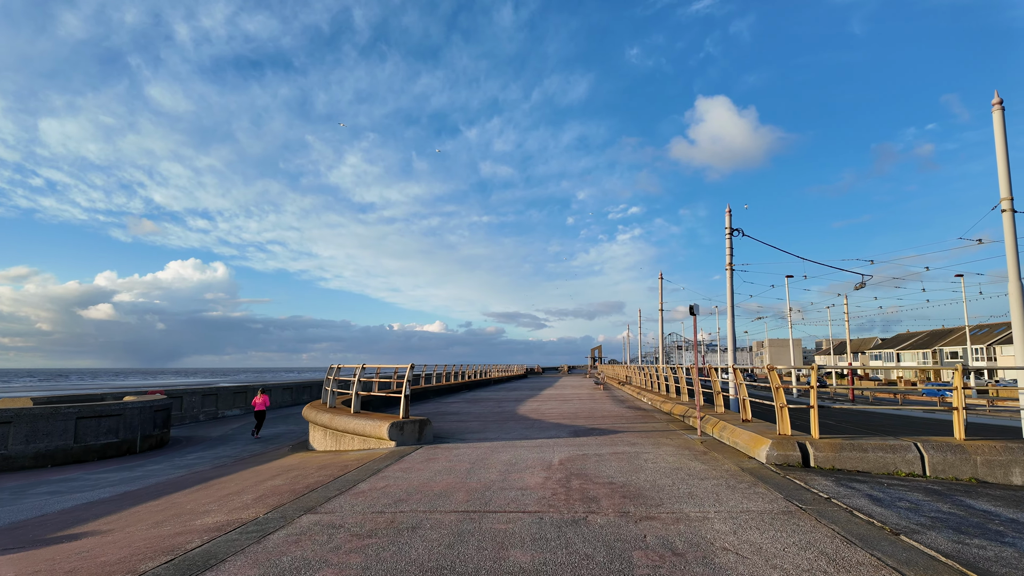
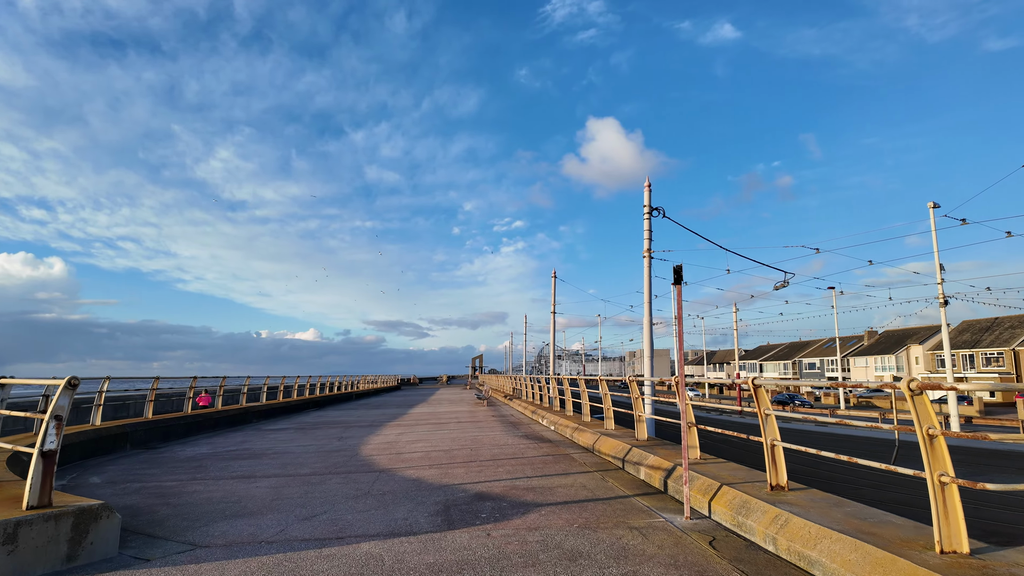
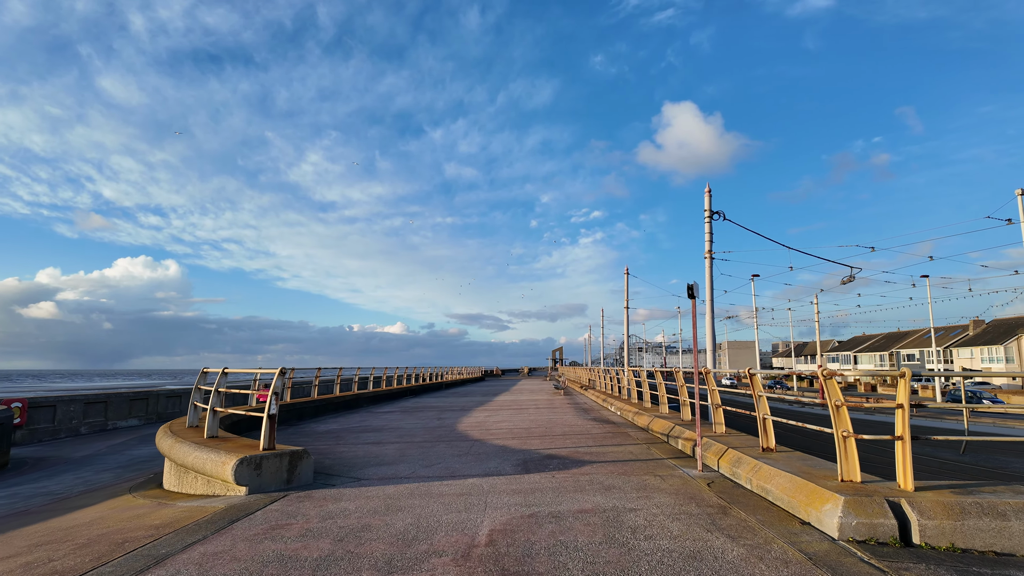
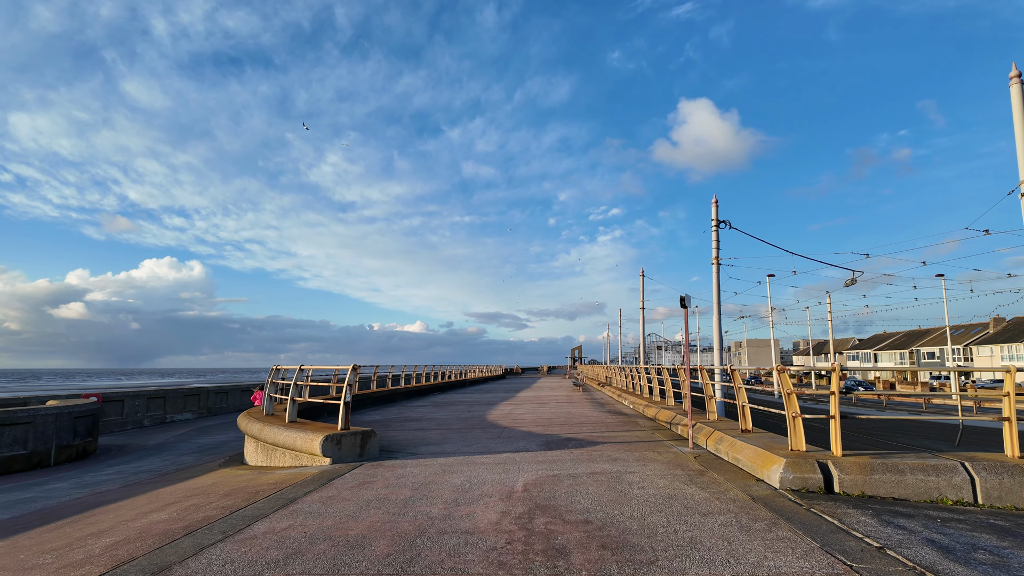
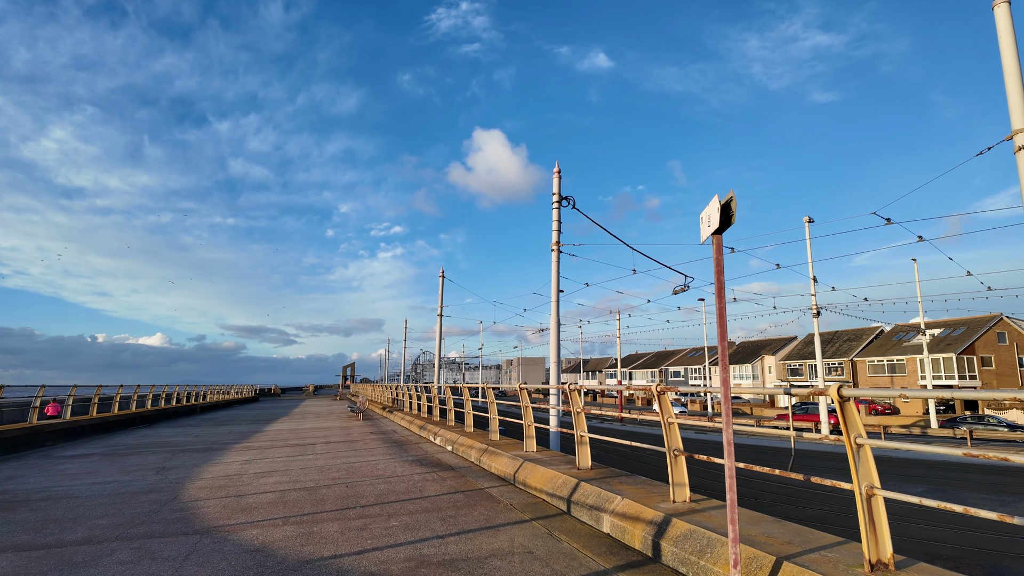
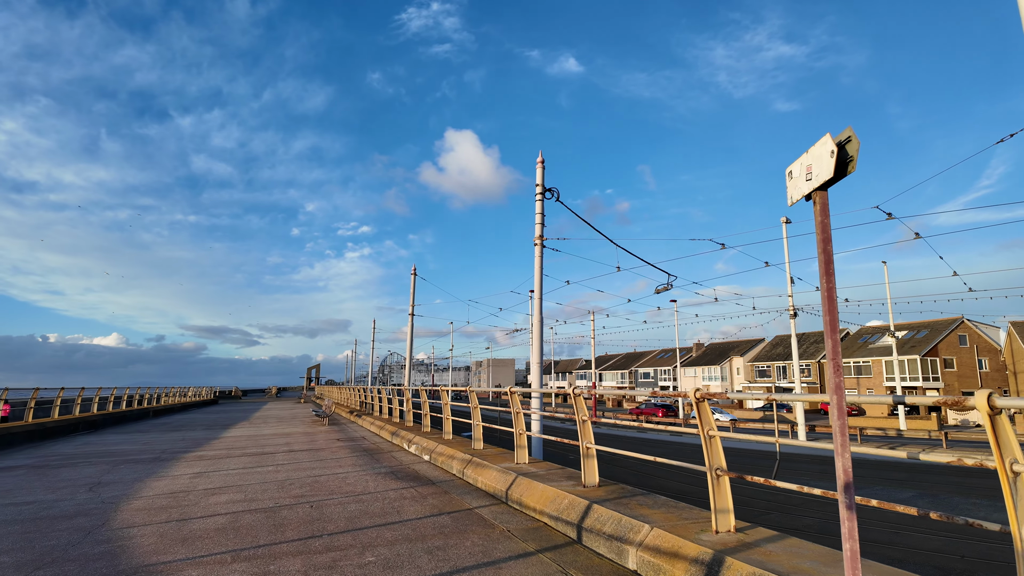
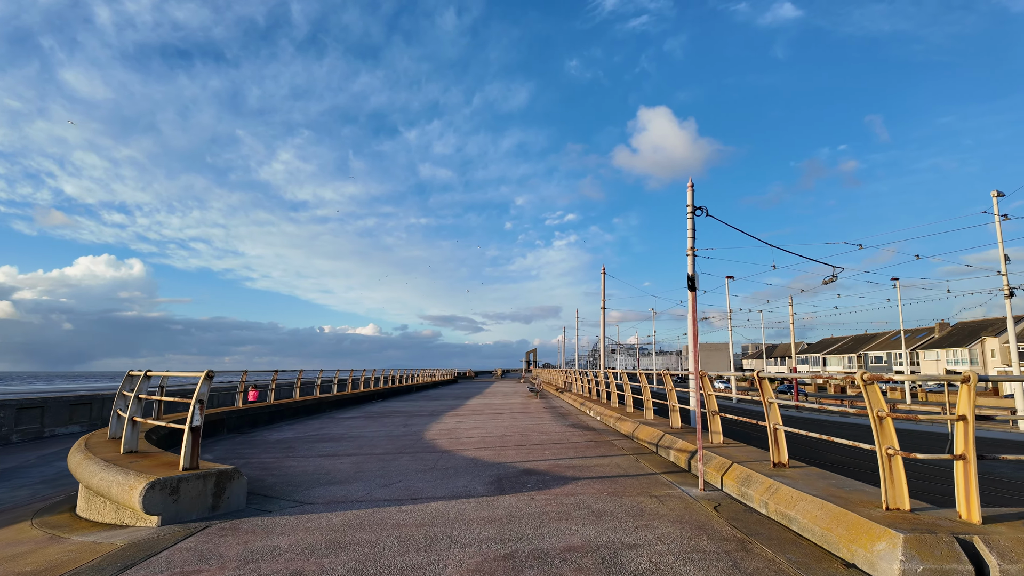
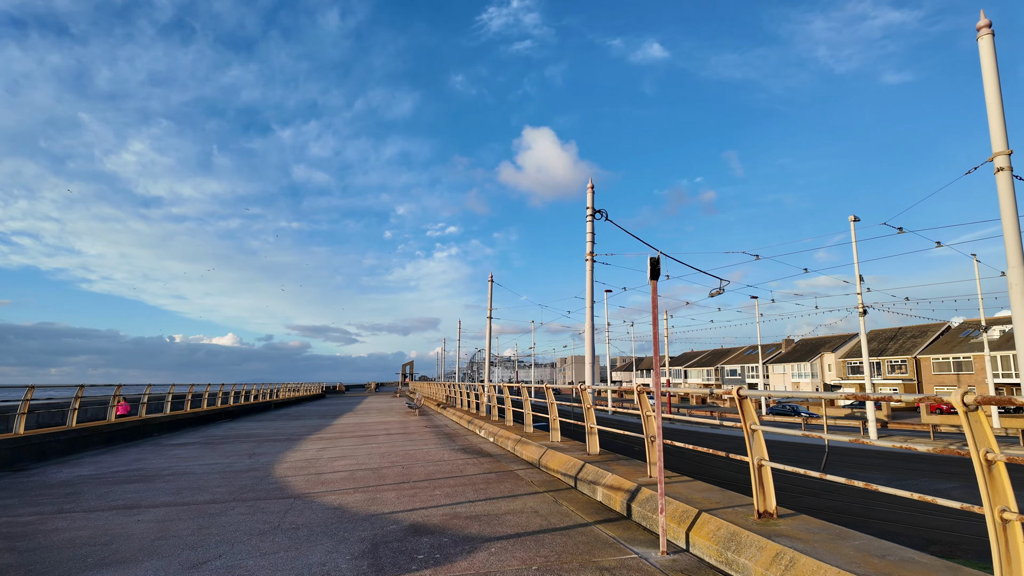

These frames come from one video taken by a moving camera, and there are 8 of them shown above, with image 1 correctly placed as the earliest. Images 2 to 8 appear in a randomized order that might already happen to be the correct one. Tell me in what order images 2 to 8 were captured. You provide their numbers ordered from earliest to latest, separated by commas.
4, 3, 7, 2, 8, 5, 6
